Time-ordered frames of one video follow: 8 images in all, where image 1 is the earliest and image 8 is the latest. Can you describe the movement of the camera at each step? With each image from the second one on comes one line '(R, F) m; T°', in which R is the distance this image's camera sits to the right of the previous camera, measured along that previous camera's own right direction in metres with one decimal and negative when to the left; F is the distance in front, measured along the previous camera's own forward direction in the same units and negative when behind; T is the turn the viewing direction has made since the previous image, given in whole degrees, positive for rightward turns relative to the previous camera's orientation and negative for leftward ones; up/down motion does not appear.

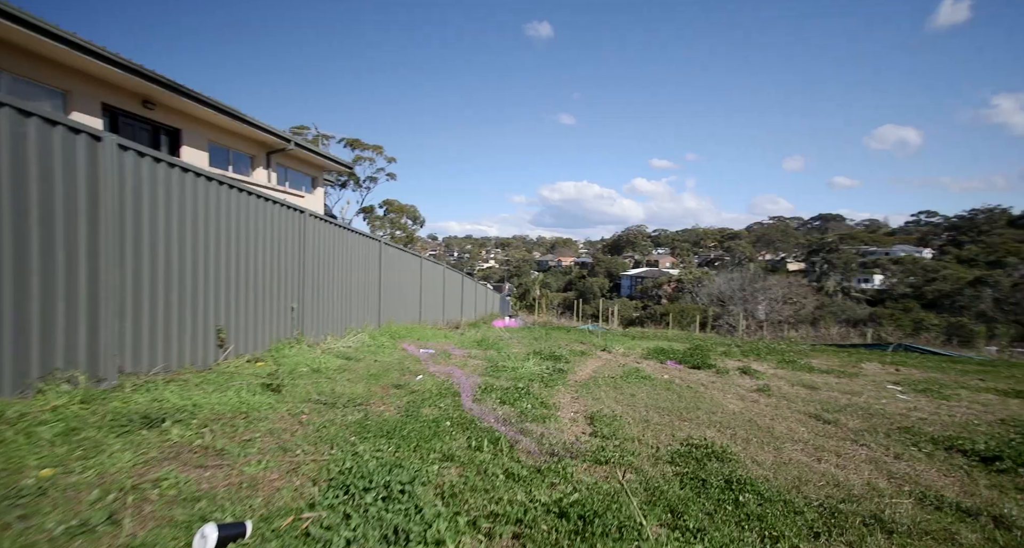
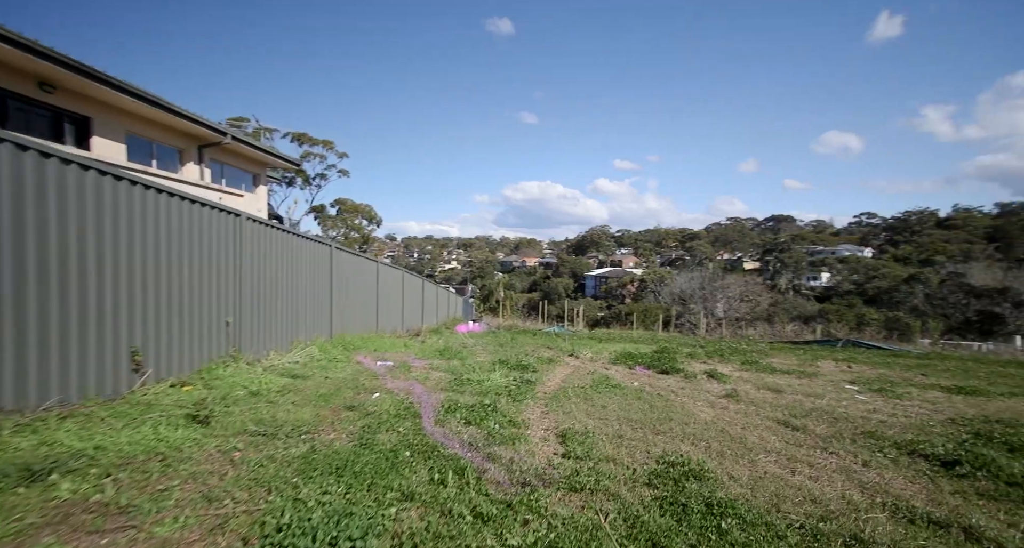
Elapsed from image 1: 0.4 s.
(0.0, +0.4) m; +4°
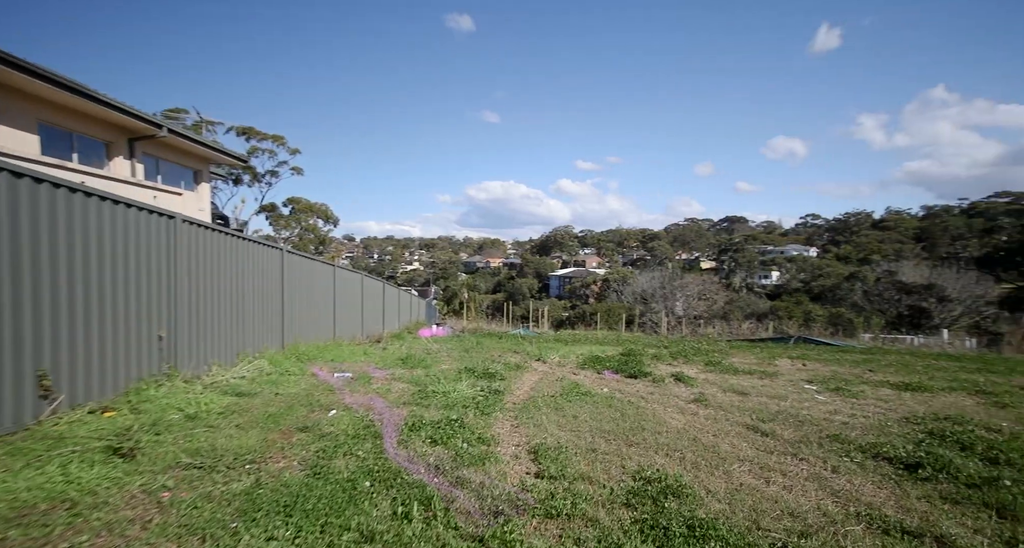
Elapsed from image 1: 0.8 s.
(-0.1, +0.3) m; +4°
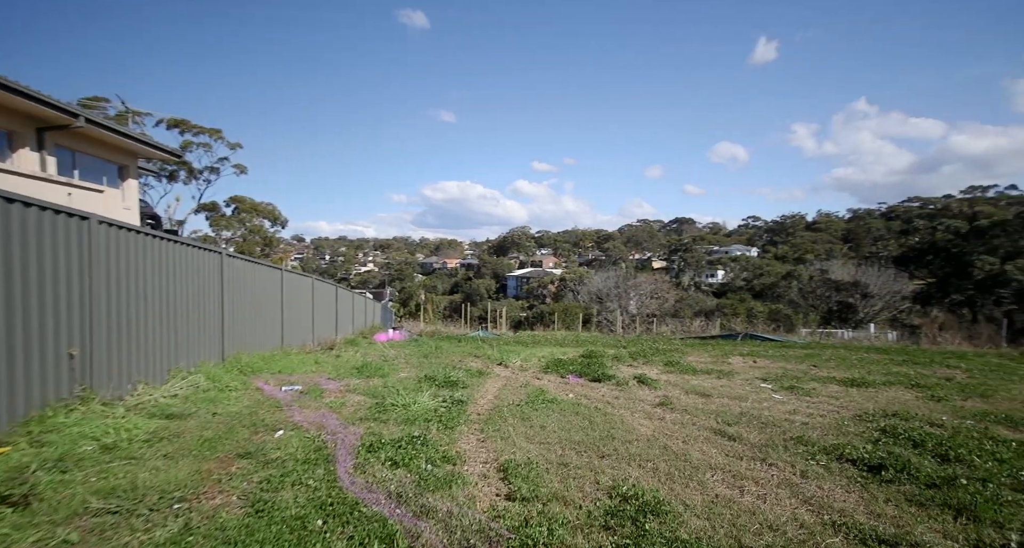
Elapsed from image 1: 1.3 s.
(-0.1, +0.3) m; +5°
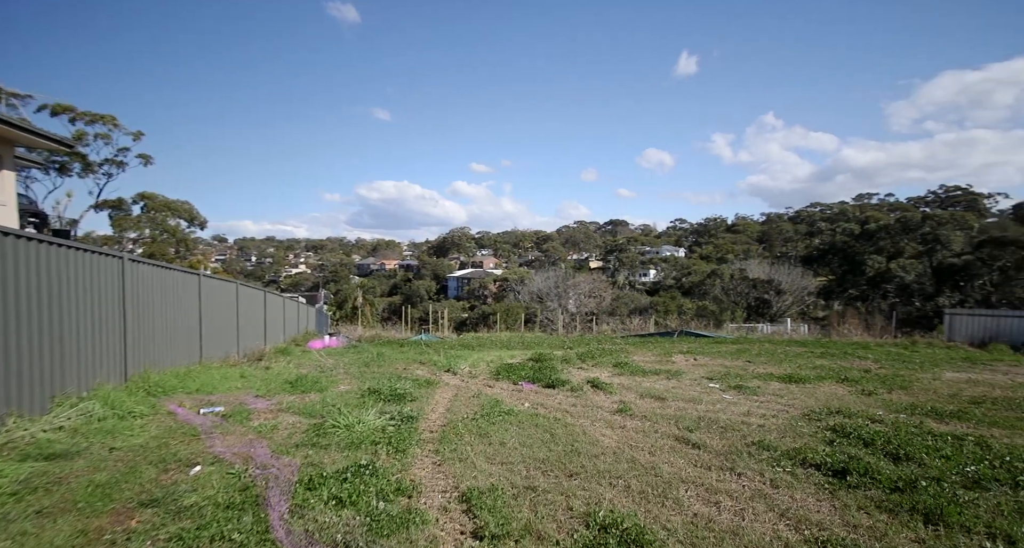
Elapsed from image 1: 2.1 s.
(-0.2, +0.5) m; +6°
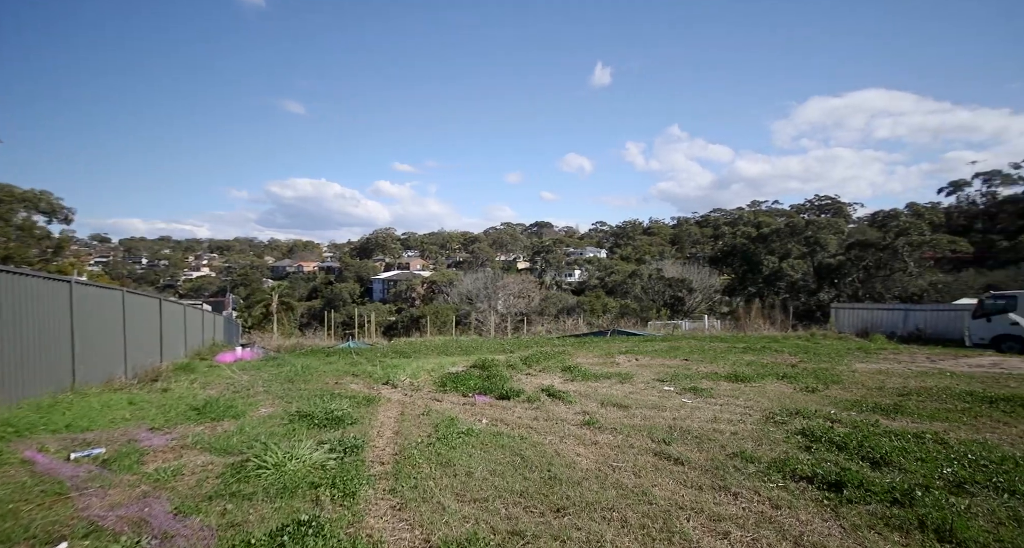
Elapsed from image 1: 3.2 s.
(-0.4, +0.9) m; +8°
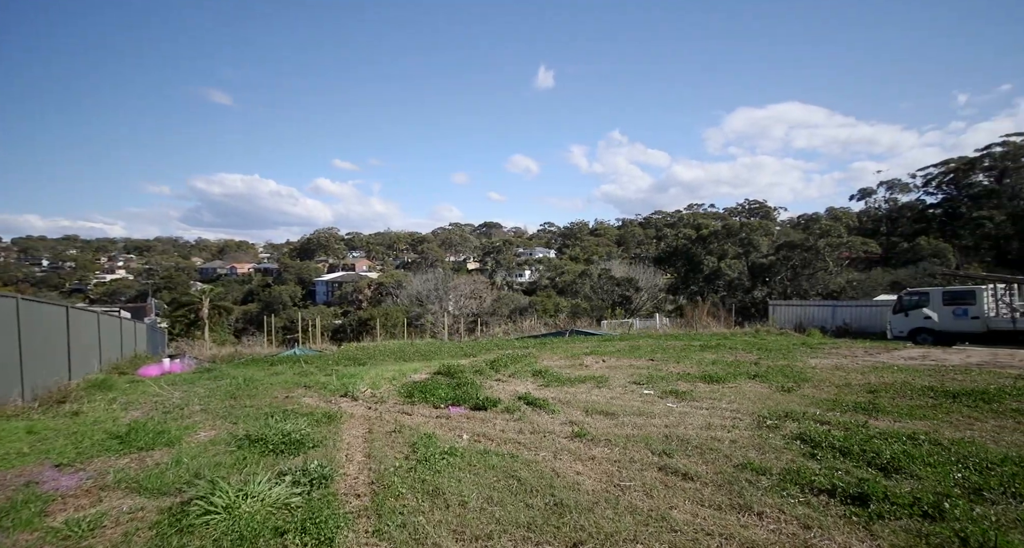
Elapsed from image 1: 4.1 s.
(-0.3, +0.7) m; +5°
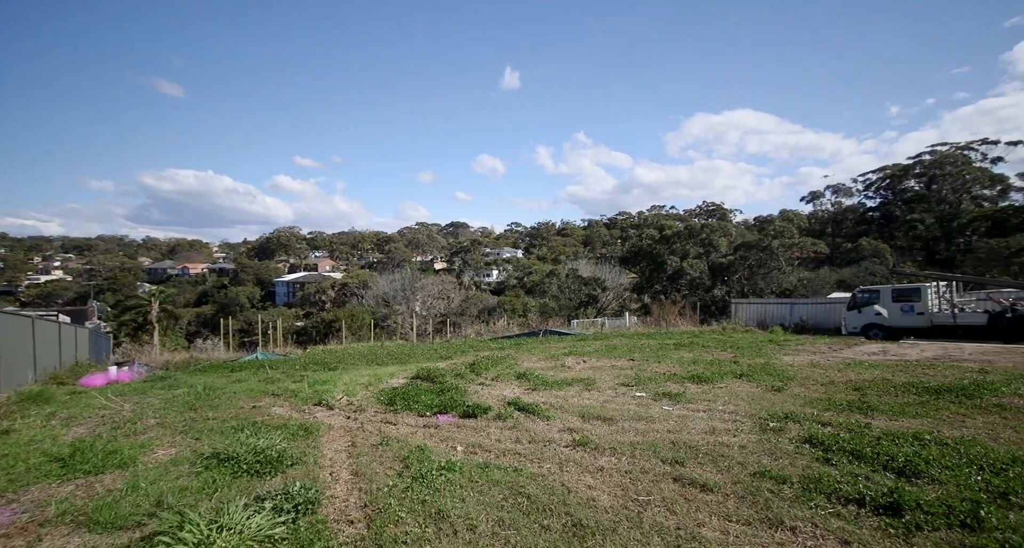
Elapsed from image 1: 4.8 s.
(-0.3, +0.5) m; +3°
